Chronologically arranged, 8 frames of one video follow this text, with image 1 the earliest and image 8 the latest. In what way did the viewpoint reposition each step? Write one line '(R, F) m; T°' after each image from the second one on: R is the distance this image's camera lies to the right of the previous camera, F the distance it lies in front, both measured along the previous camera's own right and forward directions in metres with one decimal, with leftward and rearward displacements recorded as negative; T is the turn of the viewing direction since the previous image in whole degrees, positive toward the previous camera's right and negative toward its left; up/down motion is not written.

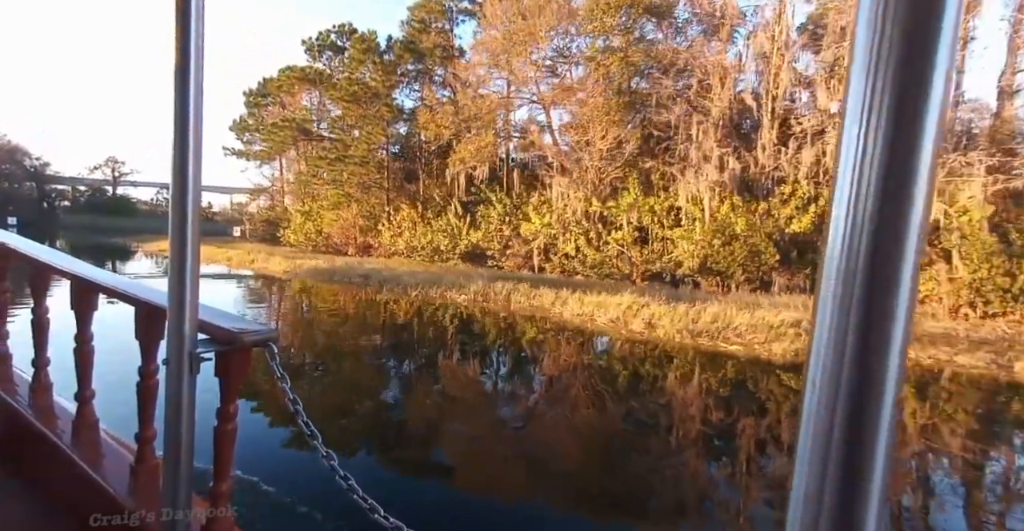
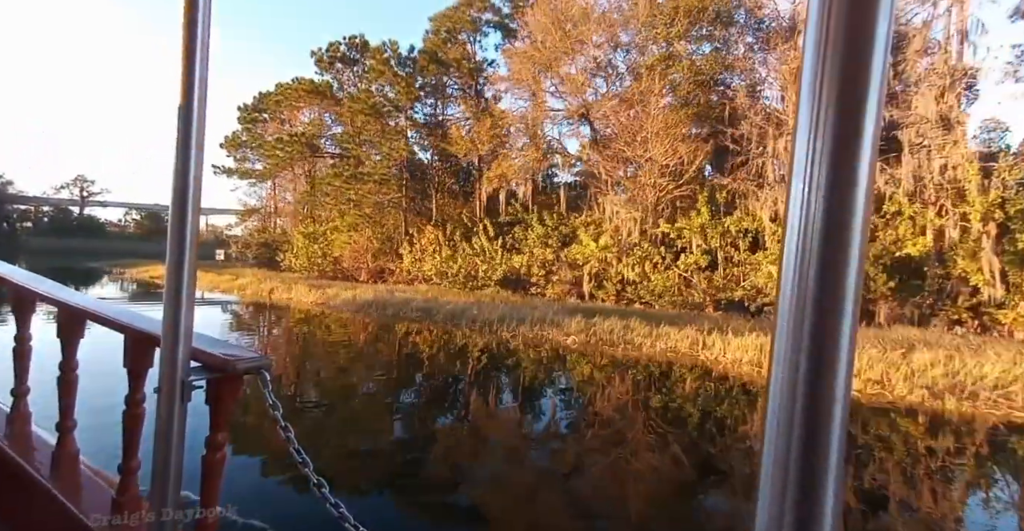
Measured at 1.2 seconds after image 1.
(-0.3, +0.3) m; +3°
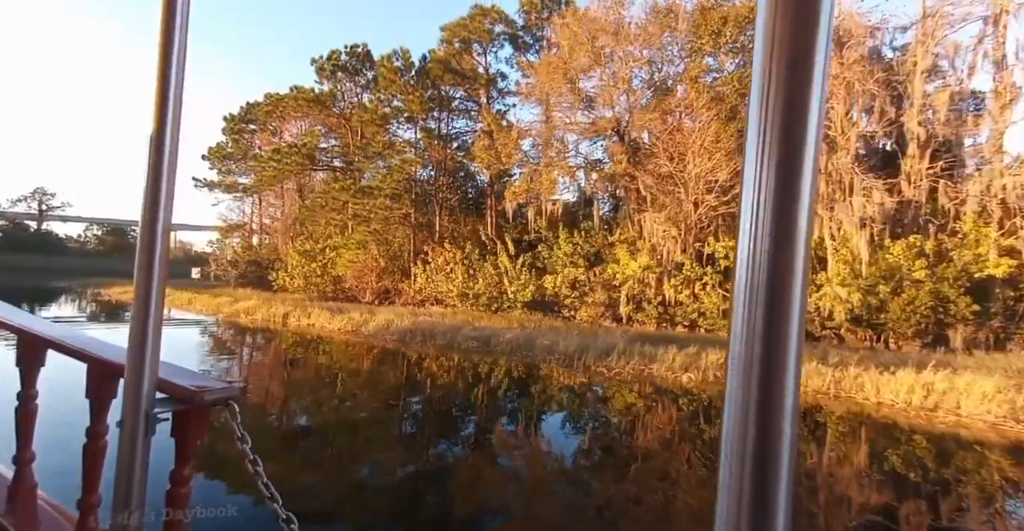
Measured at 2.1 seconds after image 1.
(-0.3, +0.2) m; +3°
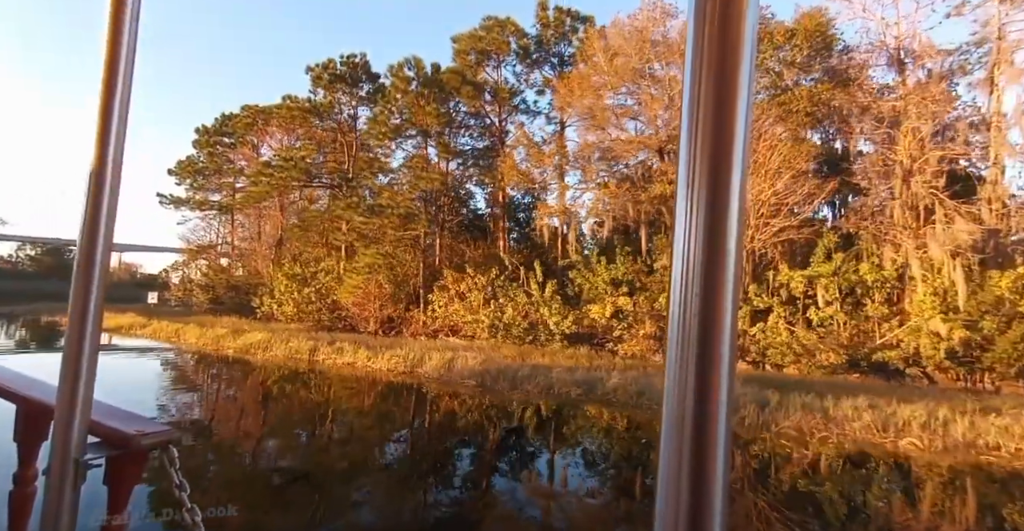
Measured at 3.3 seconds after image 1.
(-0.4, +0.3) m; +5°
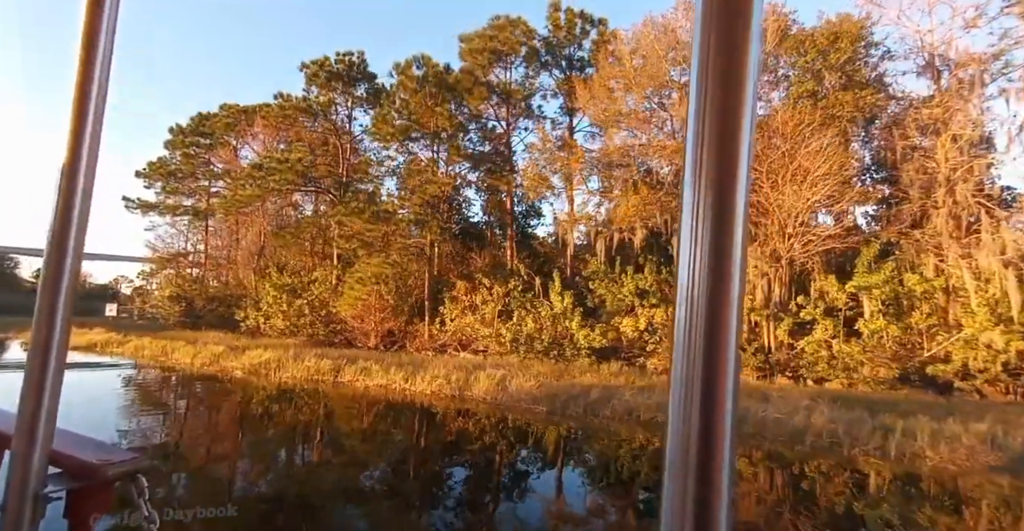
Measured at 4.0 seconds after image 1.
(-0.3, +0.2) m; +4°
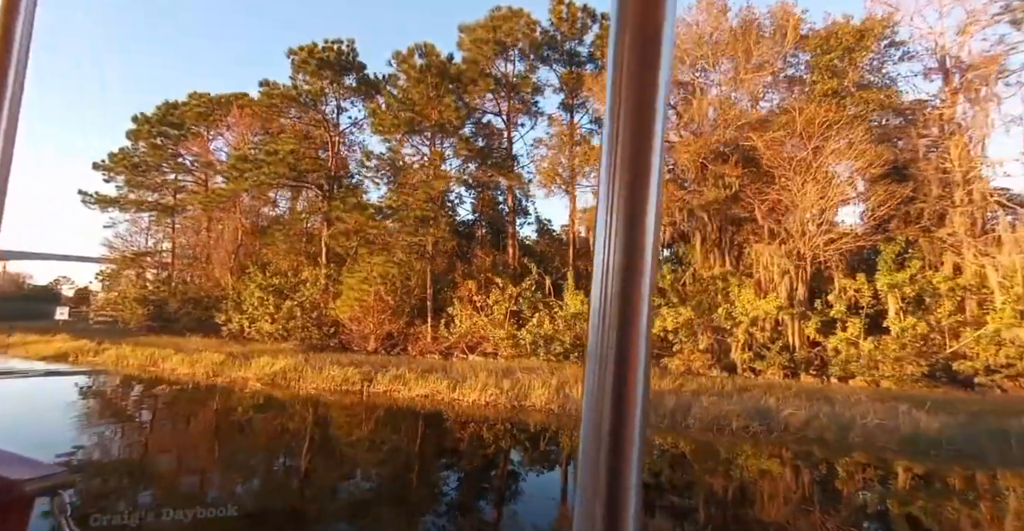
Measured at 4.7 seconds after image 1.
(-0.3, +0.1) m; +5°
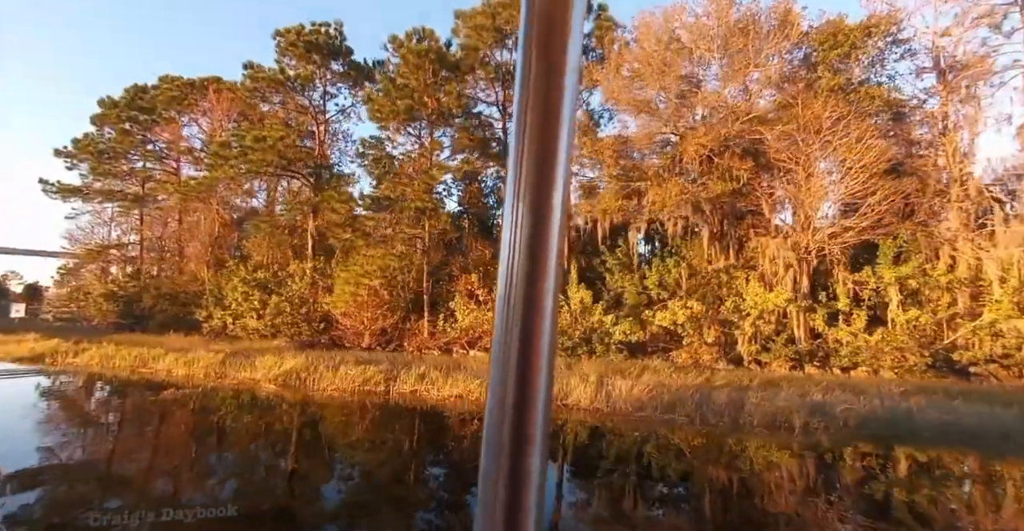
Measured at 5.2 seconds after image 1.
(-0.2, +0.1) m; +4°
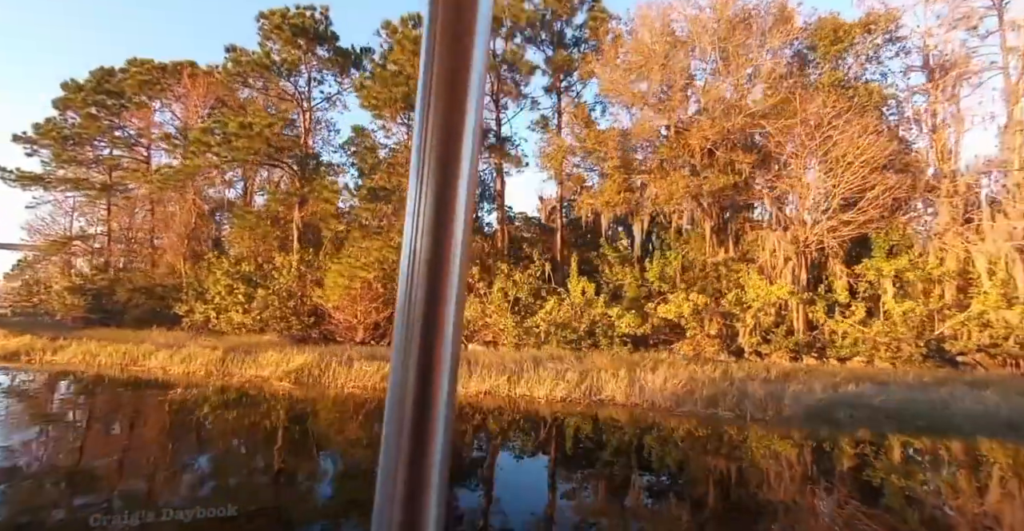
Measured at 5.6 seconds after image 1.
(-0.2, 0.0) m; +4°
